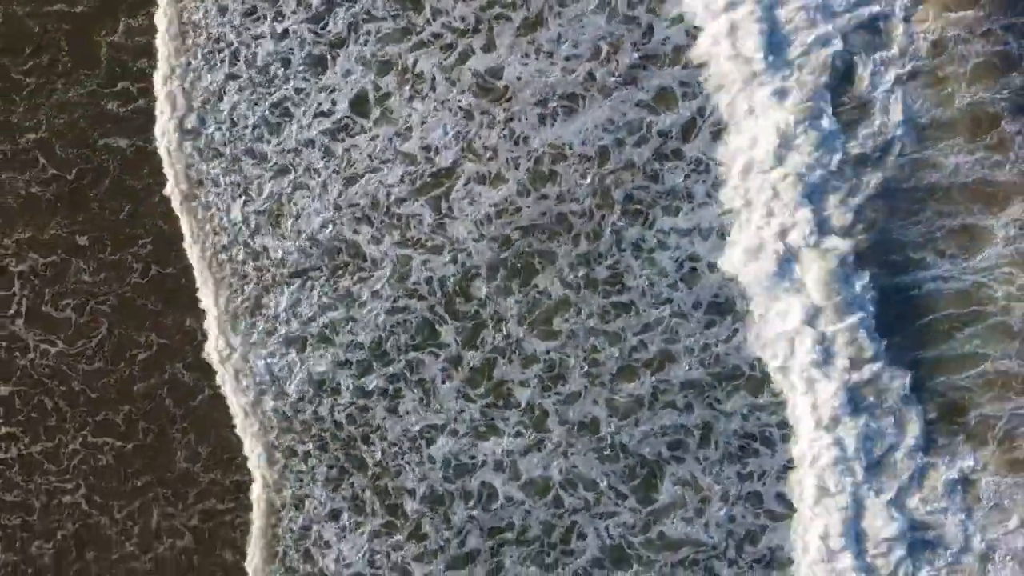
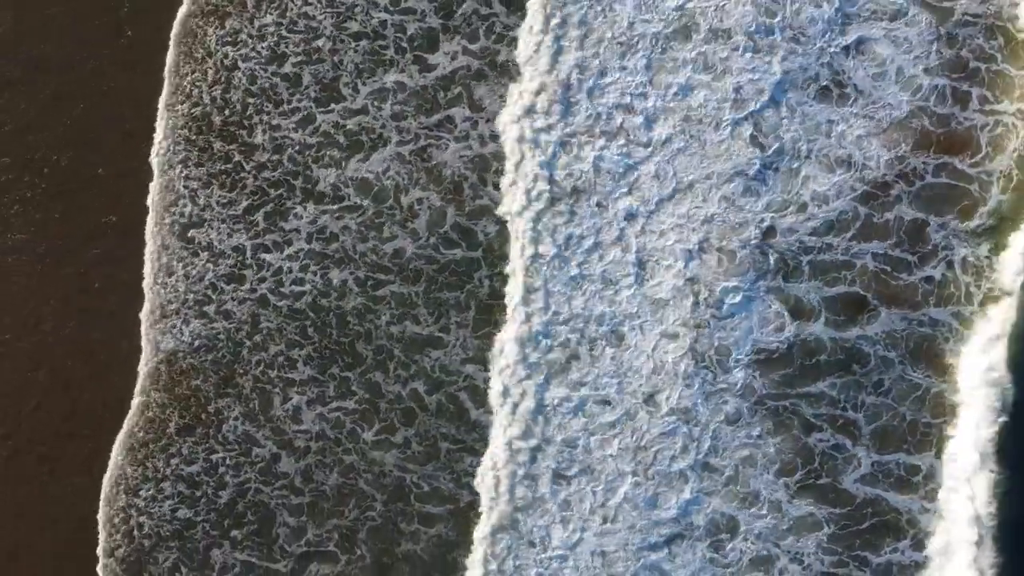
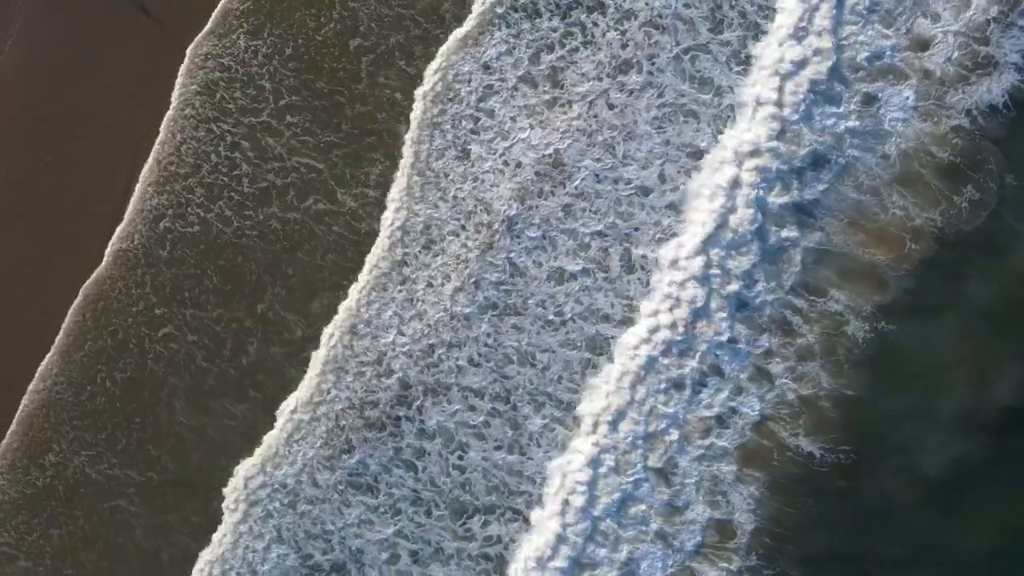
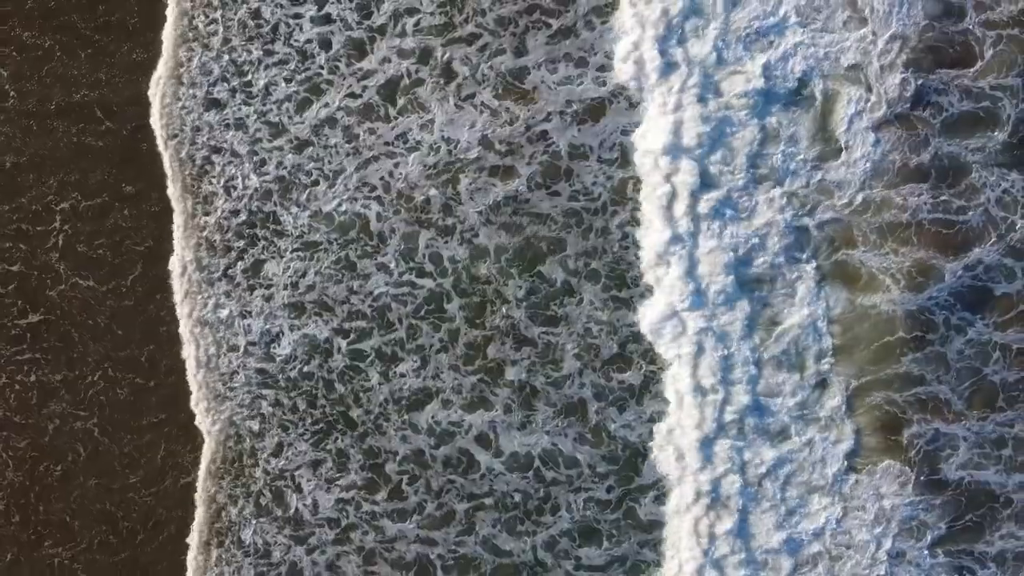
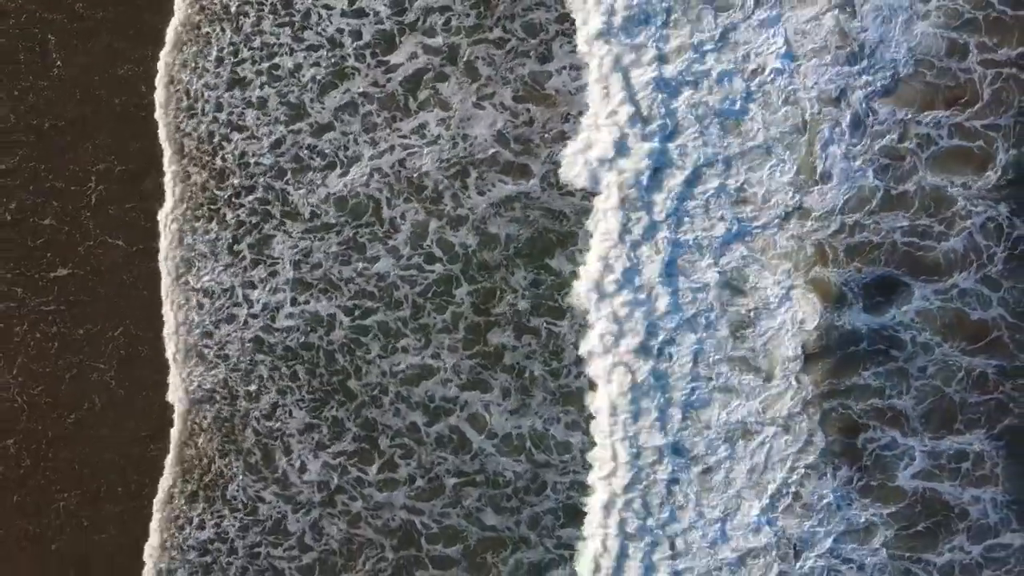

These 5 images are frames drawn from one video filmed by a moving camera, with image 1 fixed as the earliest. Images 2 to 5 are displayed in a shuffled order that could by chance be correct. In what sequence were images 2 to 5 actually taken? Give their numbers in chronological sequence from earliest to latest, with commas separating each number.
4, 5, 2, 3
